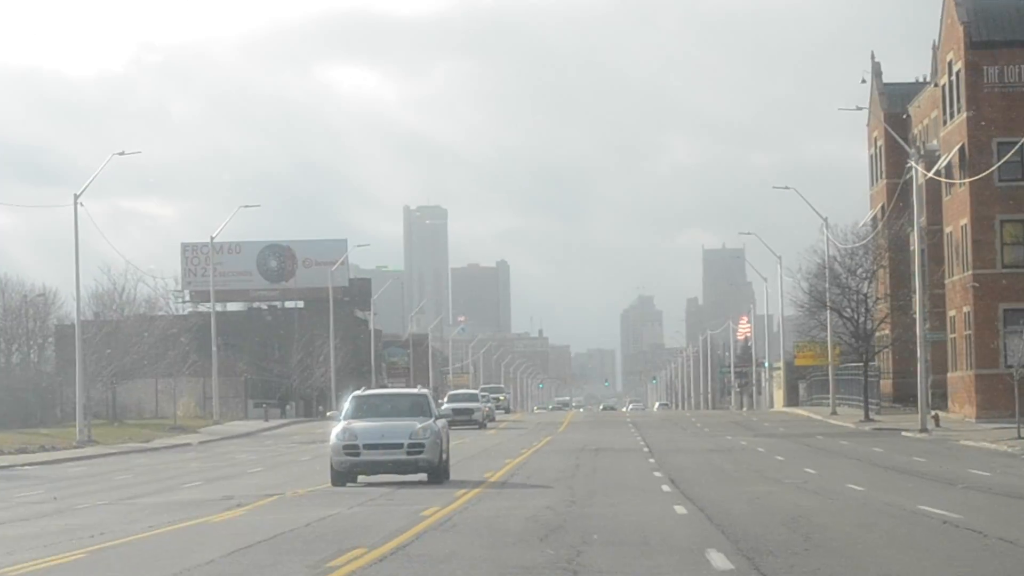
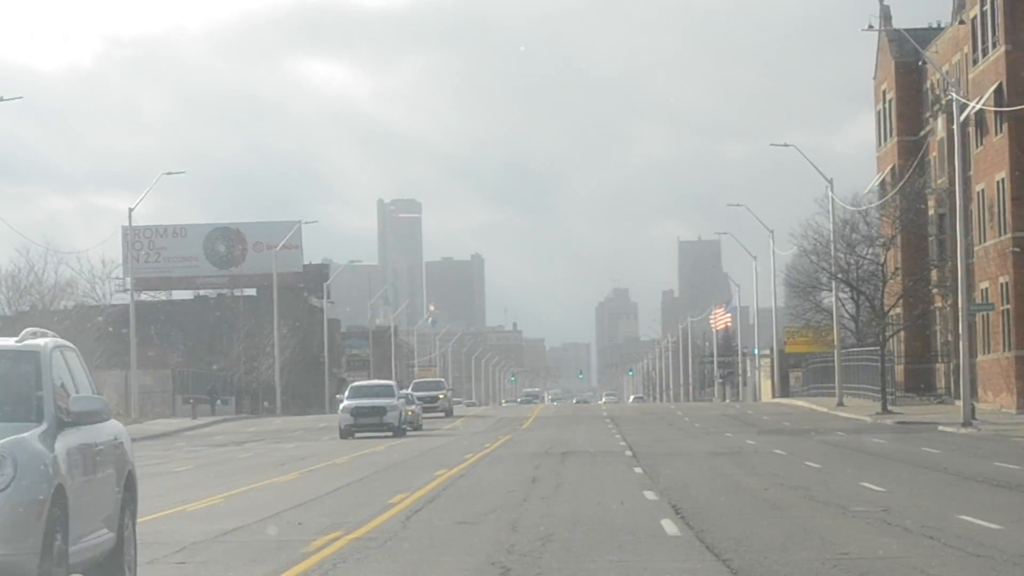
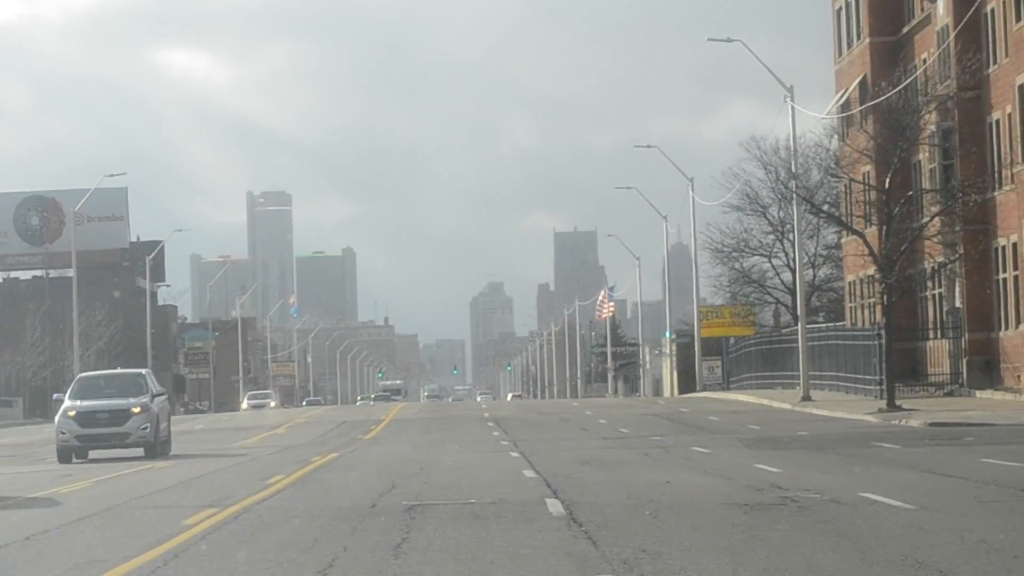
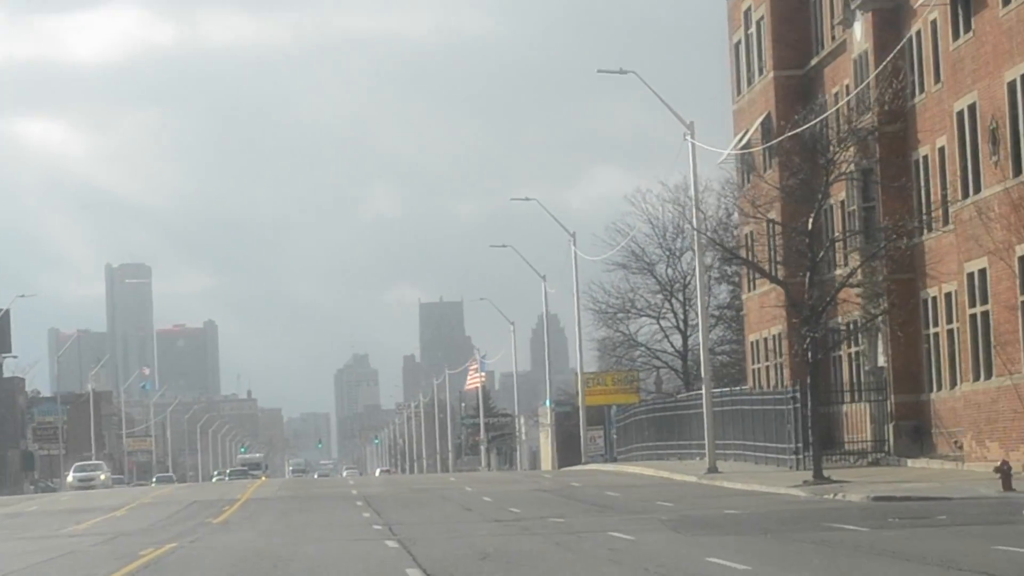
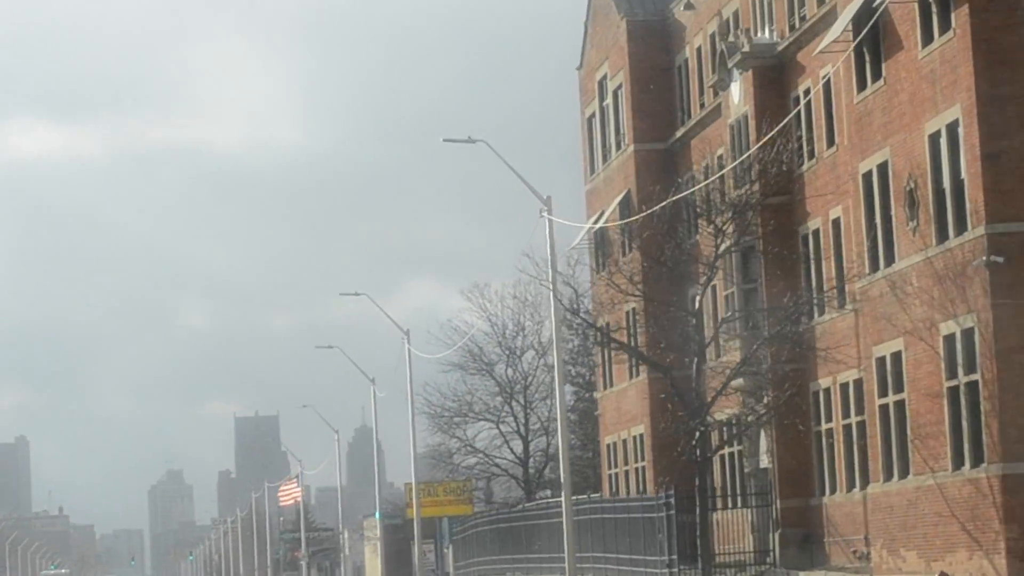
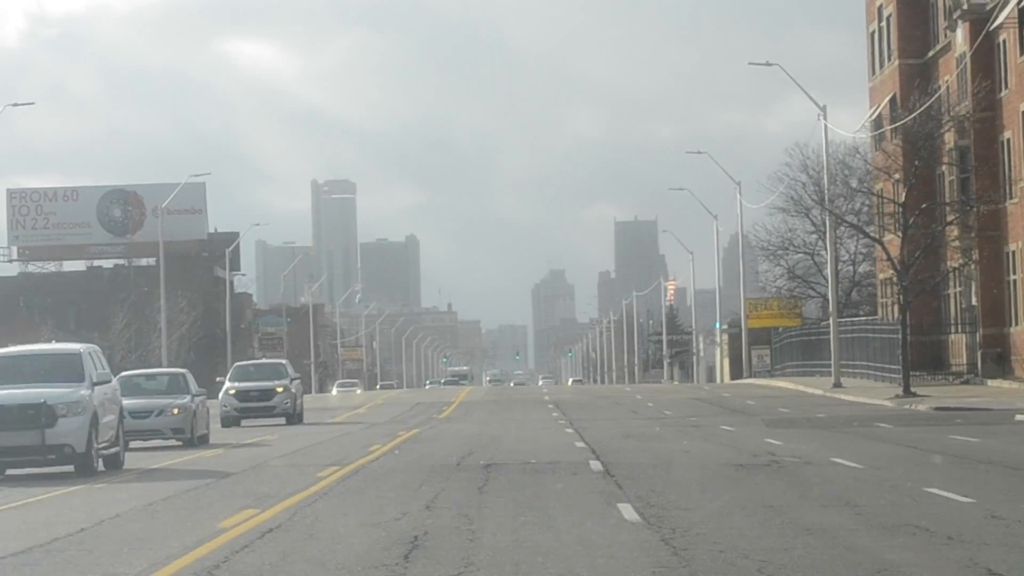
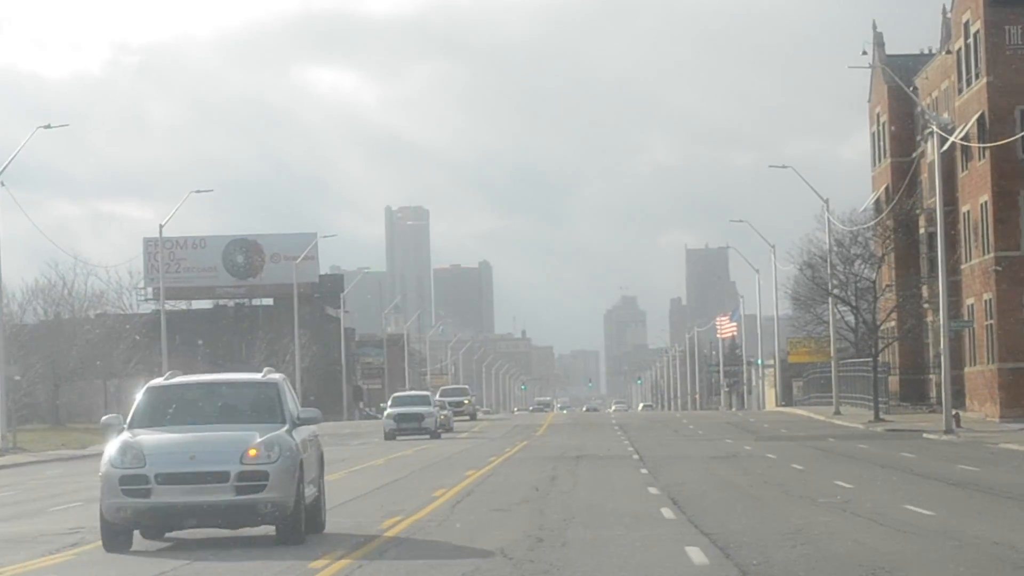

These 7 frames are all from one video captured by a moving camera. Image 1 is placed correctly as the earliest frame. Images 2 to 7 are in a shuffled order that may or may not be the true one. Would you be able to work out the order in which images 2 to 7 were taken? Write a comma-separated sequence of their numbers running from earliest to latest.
7, 2, 6, 3, 4, 5
